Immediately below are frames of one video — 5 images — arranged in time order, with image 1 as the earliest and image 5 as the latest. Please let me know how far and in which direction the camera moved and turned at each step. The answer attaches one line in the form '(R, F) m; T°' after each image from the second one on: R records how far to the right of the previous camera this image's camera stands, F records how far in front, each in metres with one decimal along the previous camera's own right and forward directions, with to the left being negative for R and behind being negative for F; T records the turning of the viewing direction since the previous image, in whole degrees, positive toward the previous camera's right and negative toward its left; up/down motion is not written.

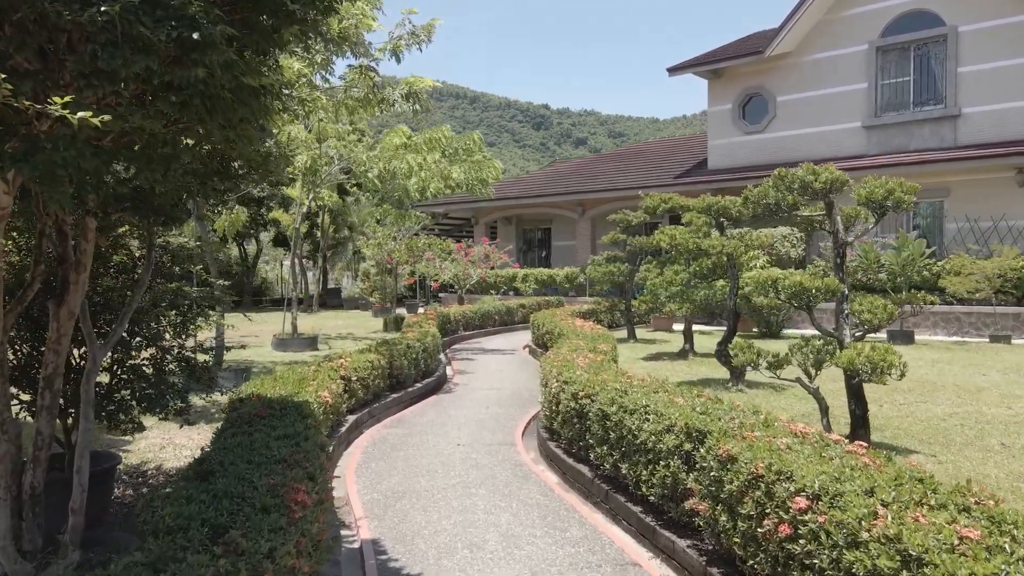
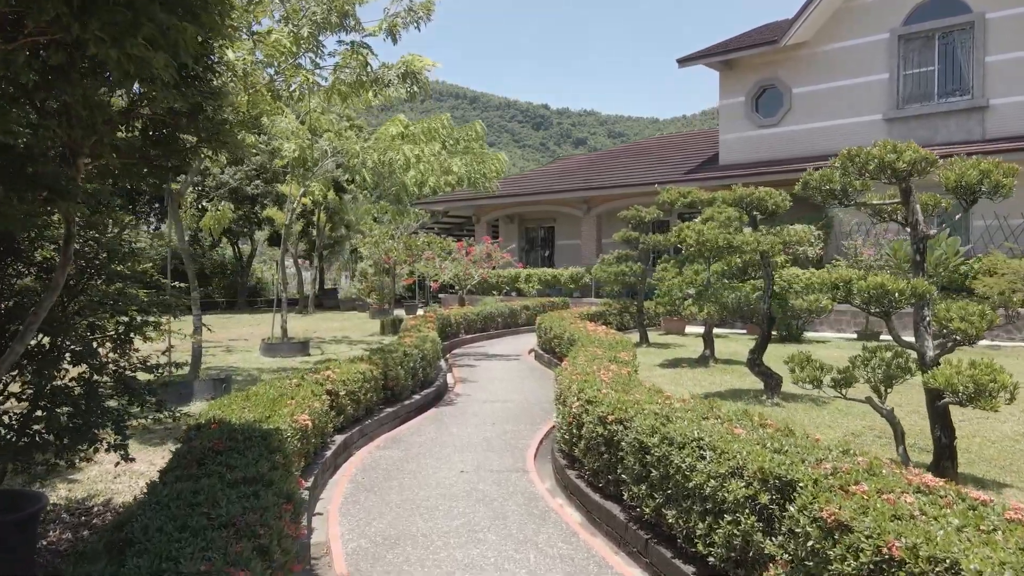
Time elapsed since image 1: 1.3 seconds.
(-0.1, +0.9) m; 0°
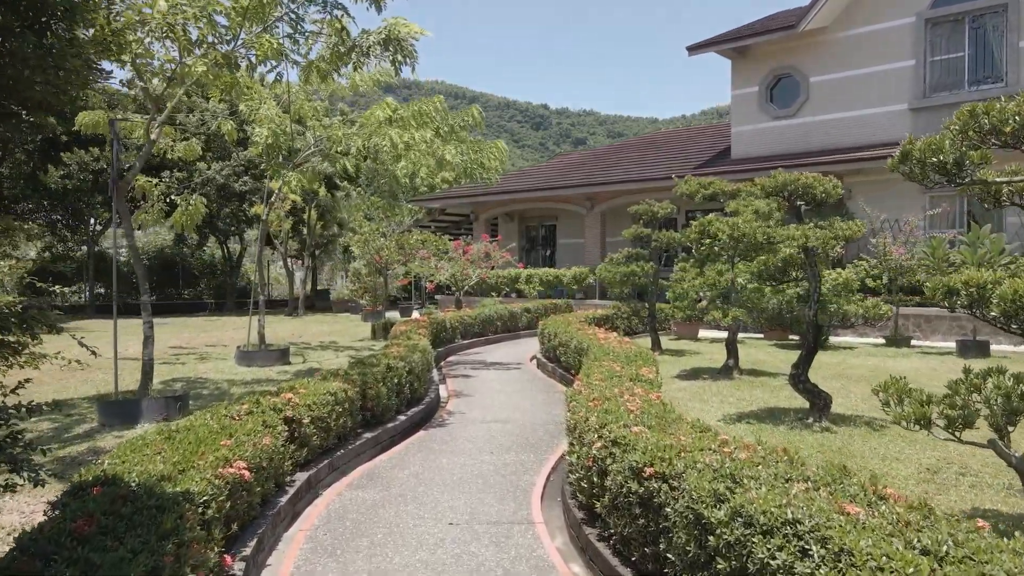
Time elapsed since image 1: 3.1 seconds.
(0.0, +1.1) m; 0°
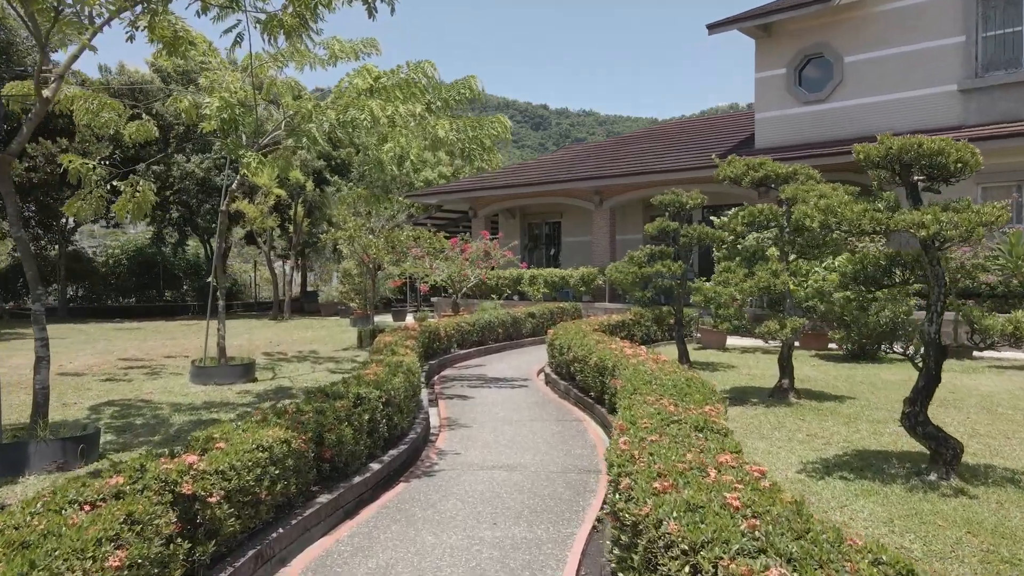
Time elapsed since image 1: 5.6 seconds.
(-0.1, +1.7) m; 0°
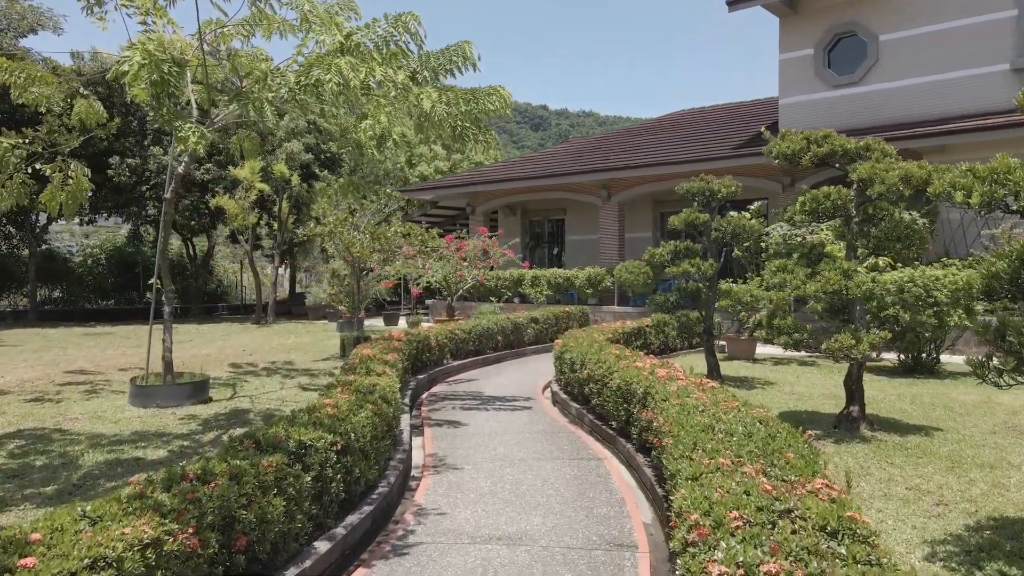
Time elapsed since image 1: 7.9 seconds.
(0.0, +1.5) m; 0°
